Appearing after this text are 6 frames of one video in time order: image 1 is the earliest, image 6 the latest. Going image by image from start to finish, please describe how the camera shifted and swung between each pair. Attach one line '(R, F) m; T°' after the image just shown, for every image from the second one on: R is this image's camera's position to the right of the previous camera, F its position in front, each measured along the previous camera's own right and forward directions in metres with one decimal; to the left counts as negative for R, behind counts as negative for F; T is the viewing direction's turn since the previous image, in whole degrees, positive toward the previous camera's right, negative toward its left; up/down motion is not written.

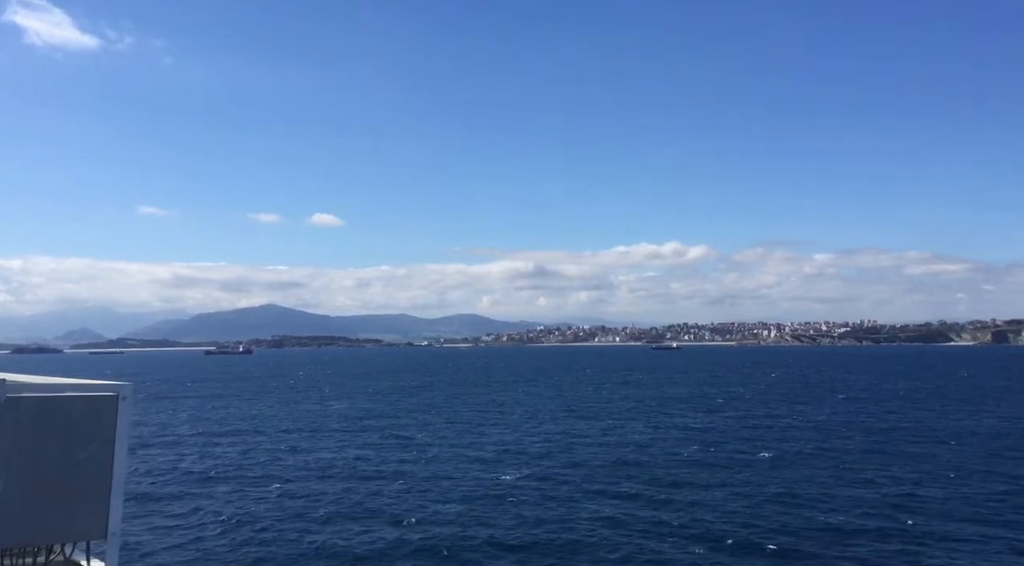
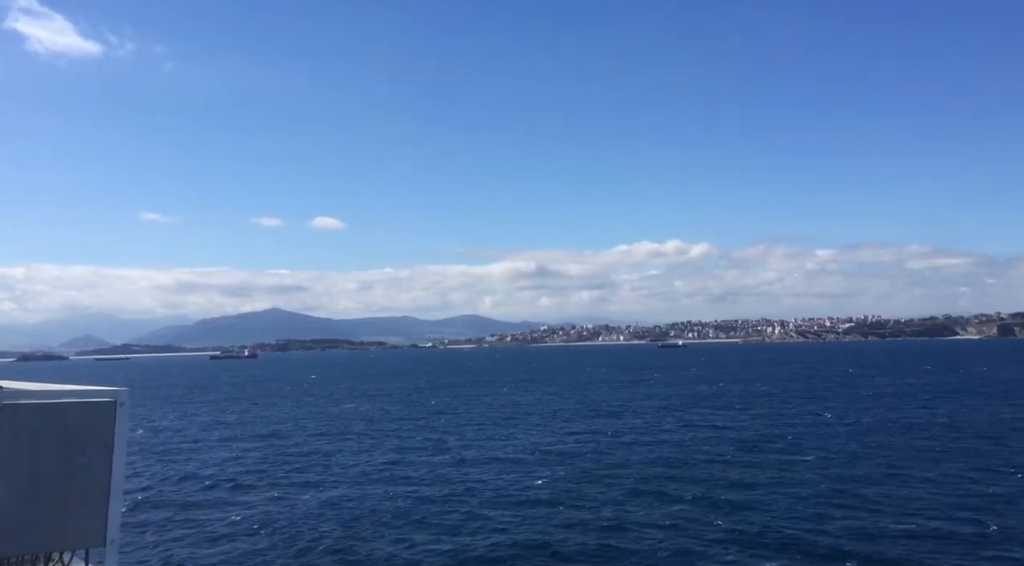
(-1.0, +1.5) m; 0°
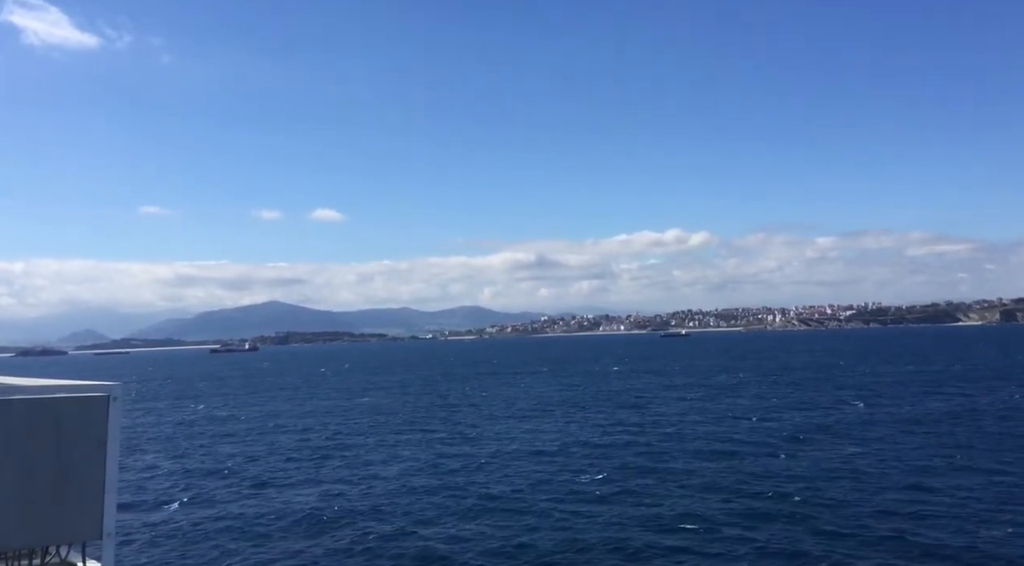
(-1.0, +2.2) m; 0°
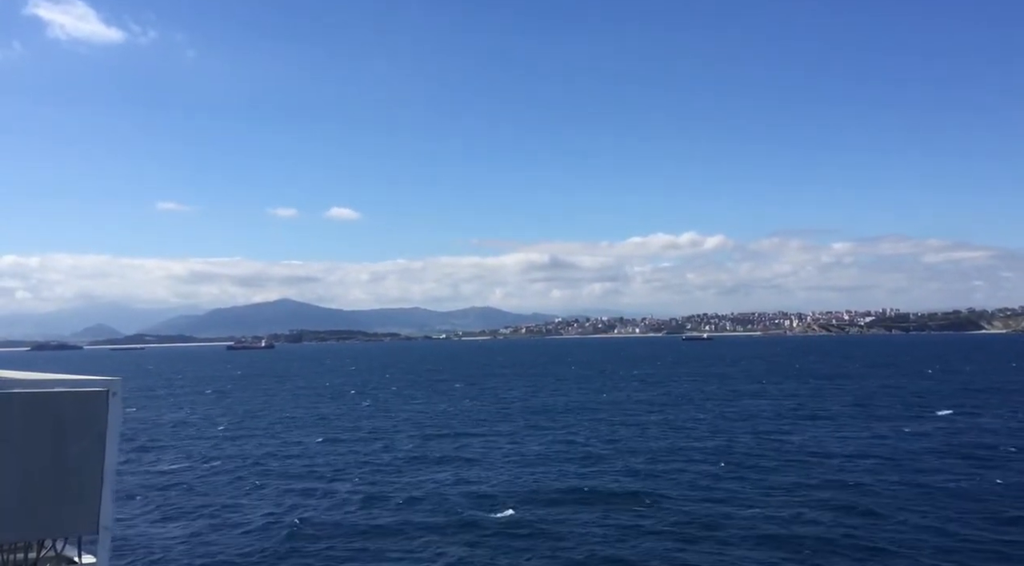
(-3.3, +6.3) m; -1°
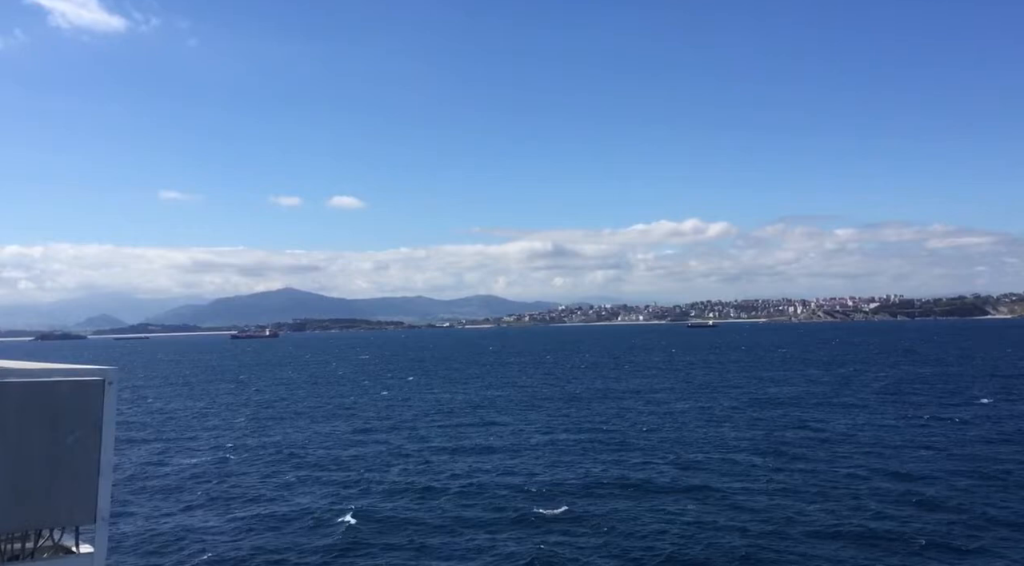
(-0.8, +1.8) m; 0°
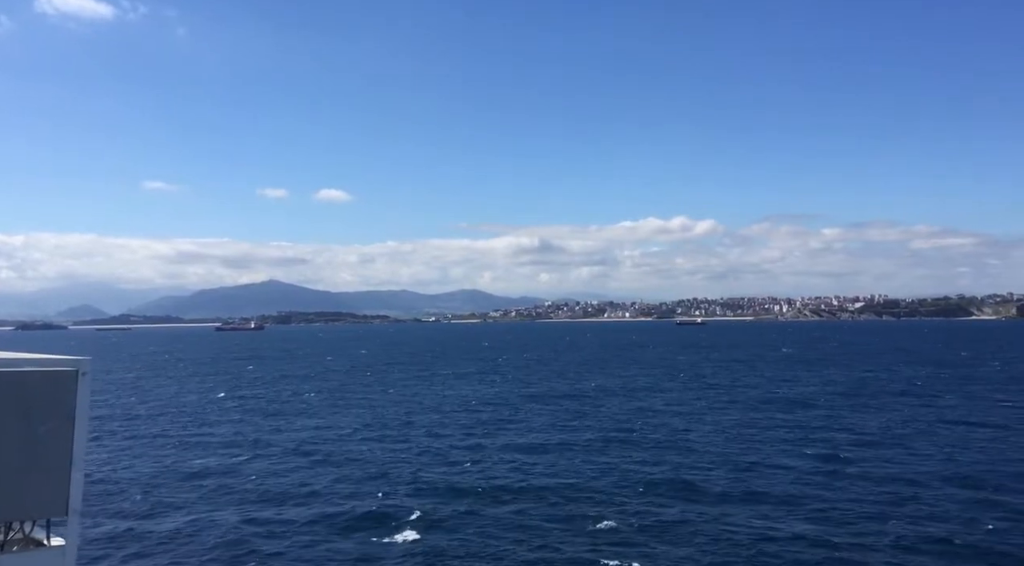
(-1.2, +3.1) m; +1°
